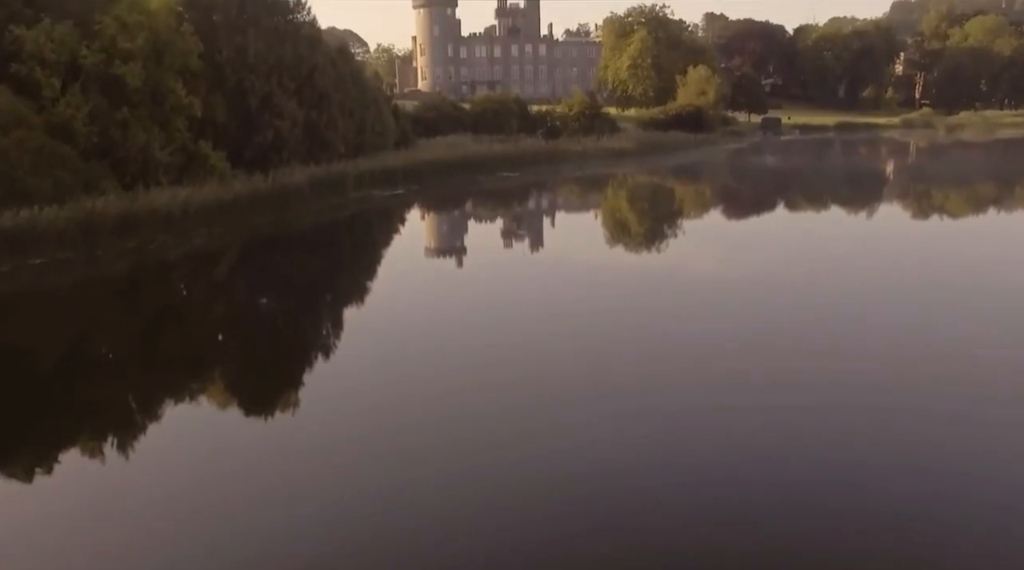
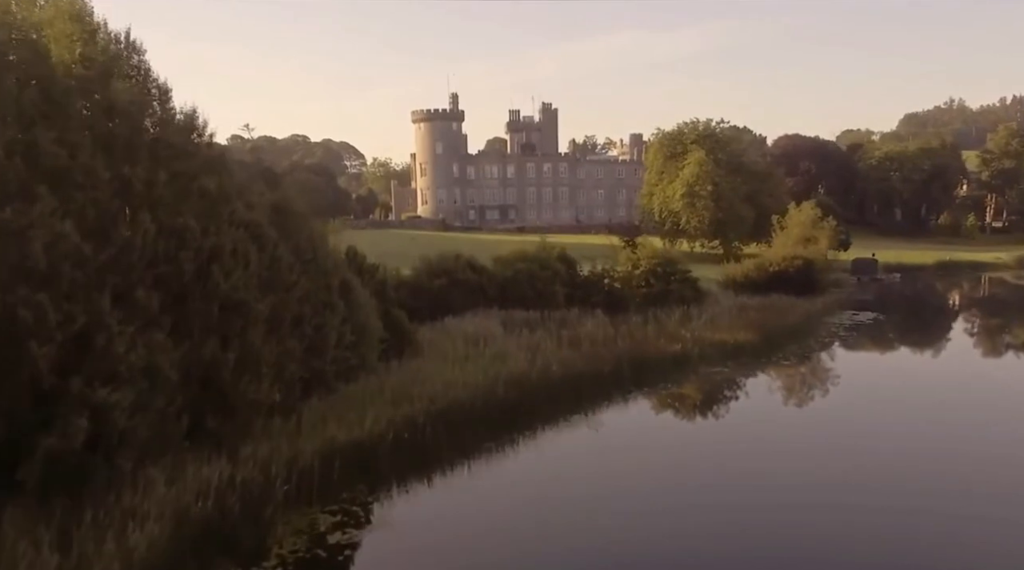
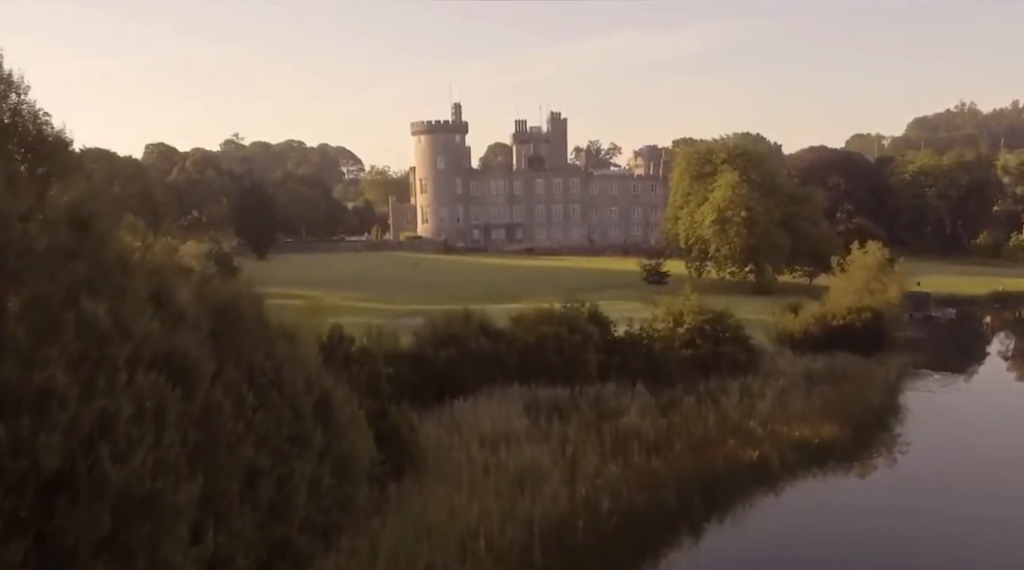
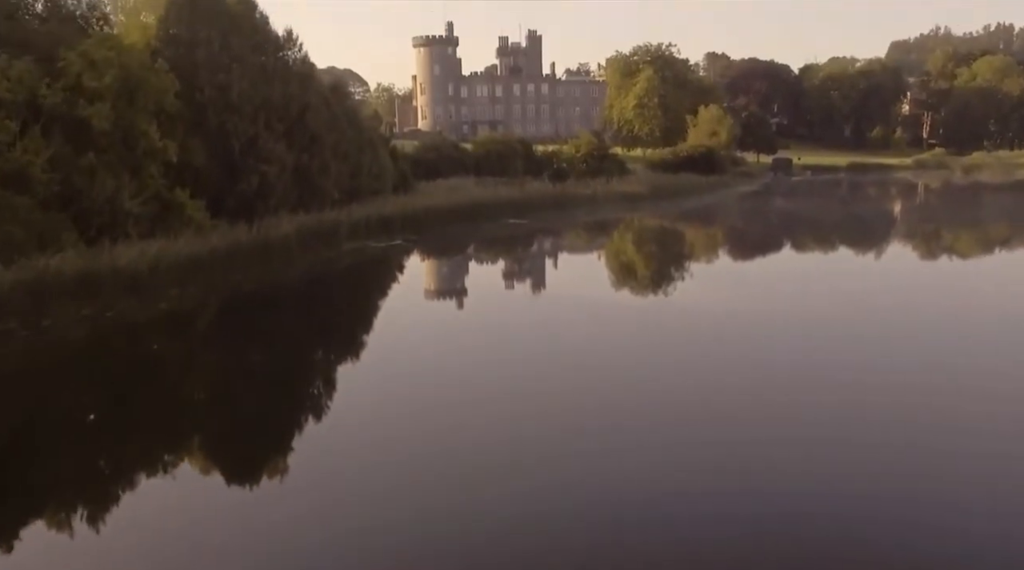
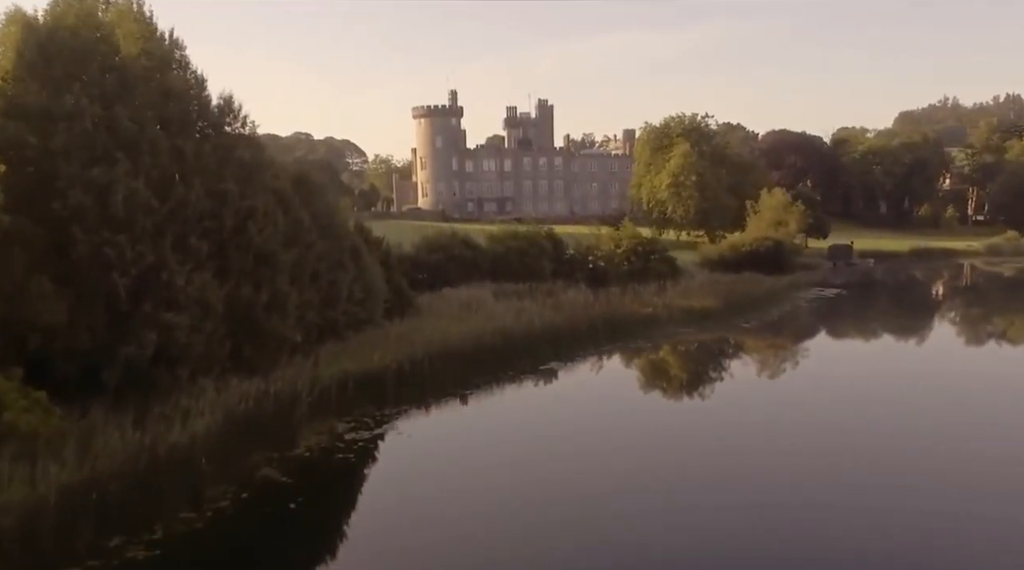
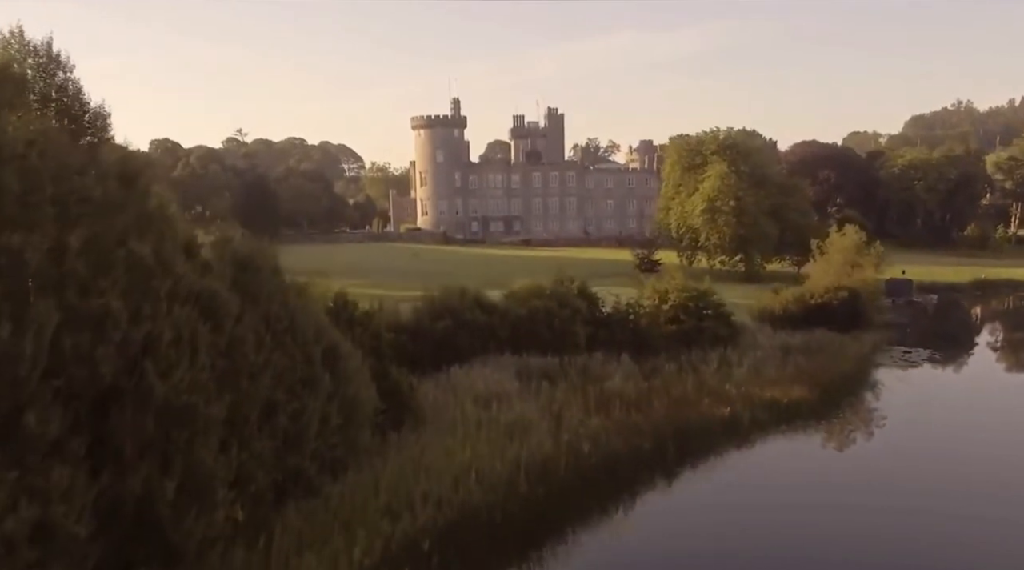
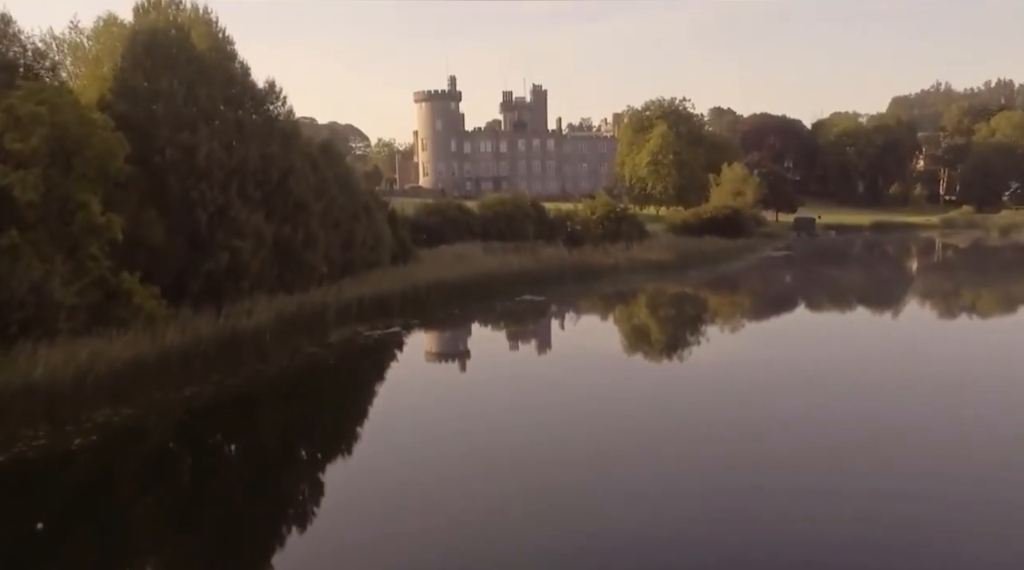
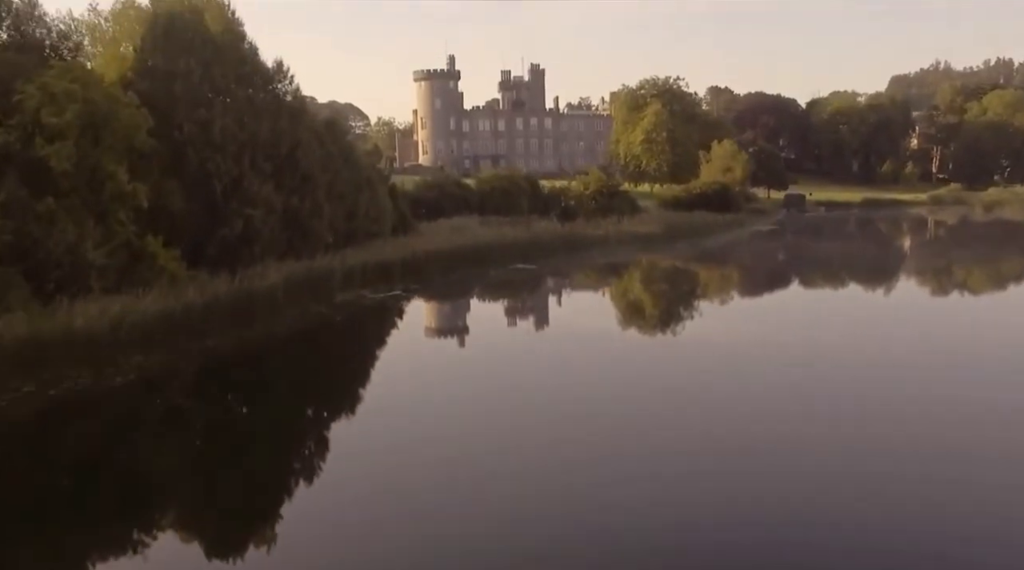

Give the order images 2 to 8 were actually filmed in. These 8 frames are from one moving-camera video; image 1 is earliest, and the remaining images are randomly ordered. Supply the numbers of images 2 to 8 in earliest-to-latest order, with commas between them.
4, 8, 7, 5, 2, 6, 3
